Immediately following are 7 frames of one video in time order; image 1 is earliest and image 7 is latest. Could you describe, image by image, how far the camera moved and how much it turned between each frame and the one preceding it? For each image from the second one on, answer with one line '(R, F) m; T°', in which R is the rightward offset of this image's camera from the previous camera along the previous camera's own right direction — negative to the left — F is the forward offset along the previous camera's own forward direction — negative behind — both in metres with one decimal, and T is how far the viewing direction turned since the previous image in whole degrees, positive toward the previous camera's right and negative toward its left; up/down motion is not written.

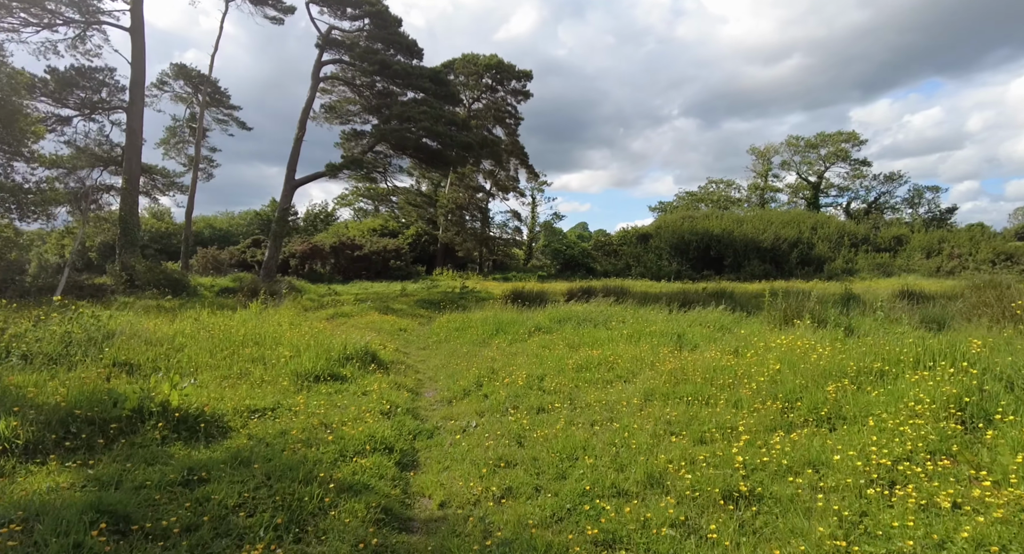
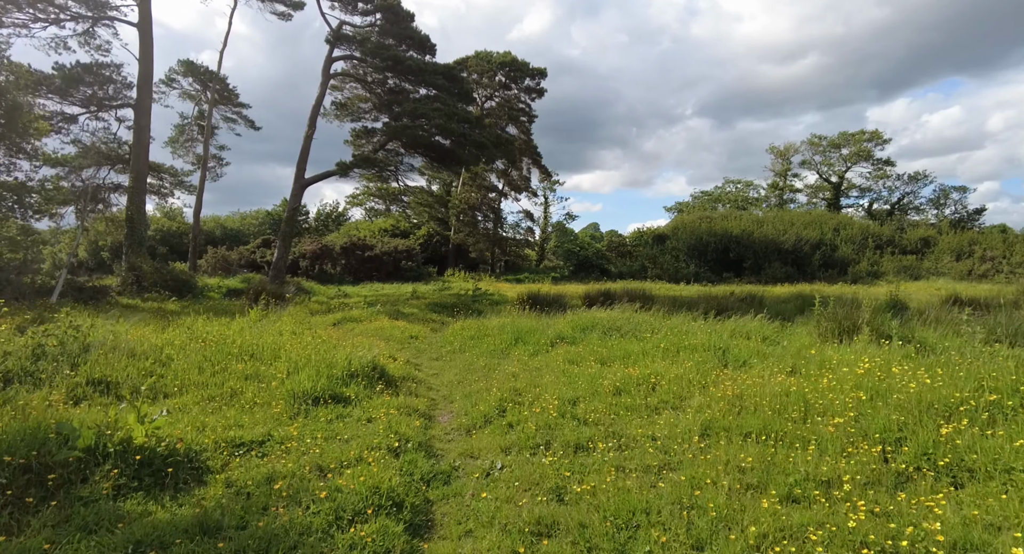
(-0.2, +0.9) m; -1°
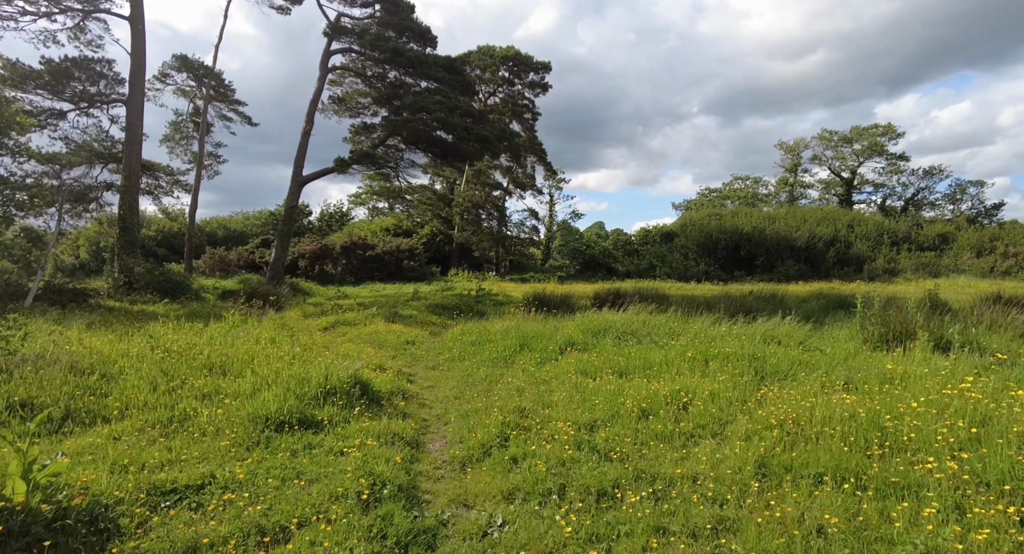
(0.0, +1.0) m; -1°
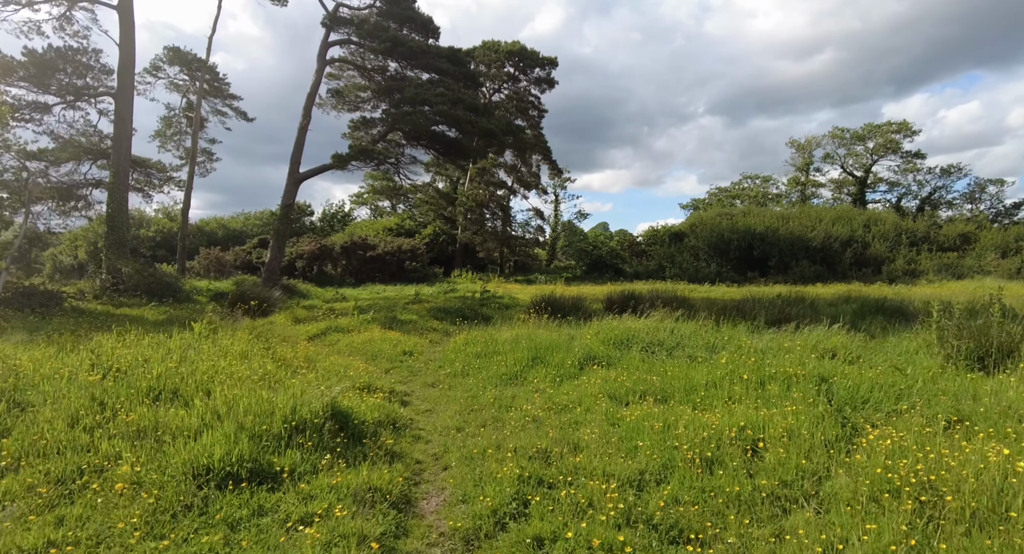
(-0.1, +1.3) m; 0°
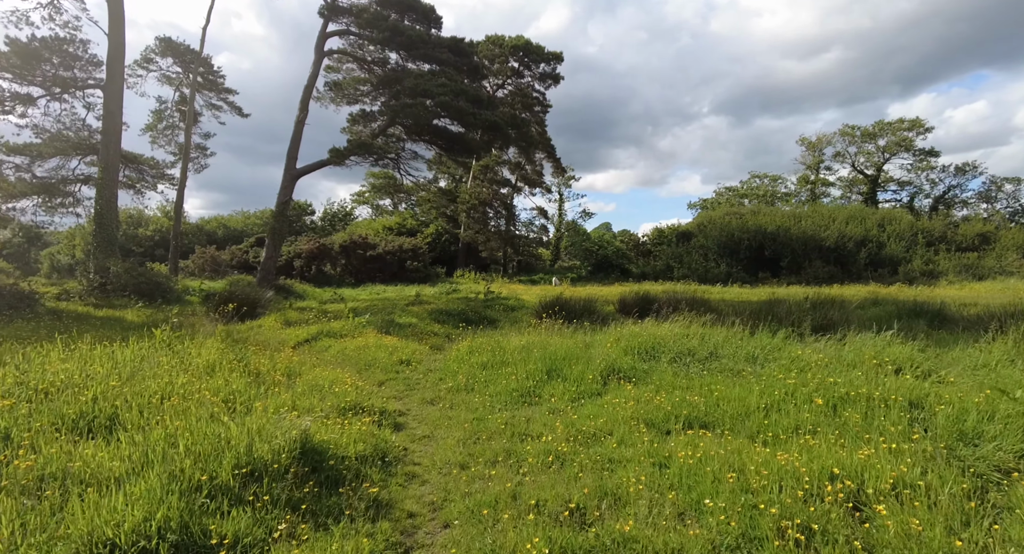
(-0.1, +1.1) m; 0°
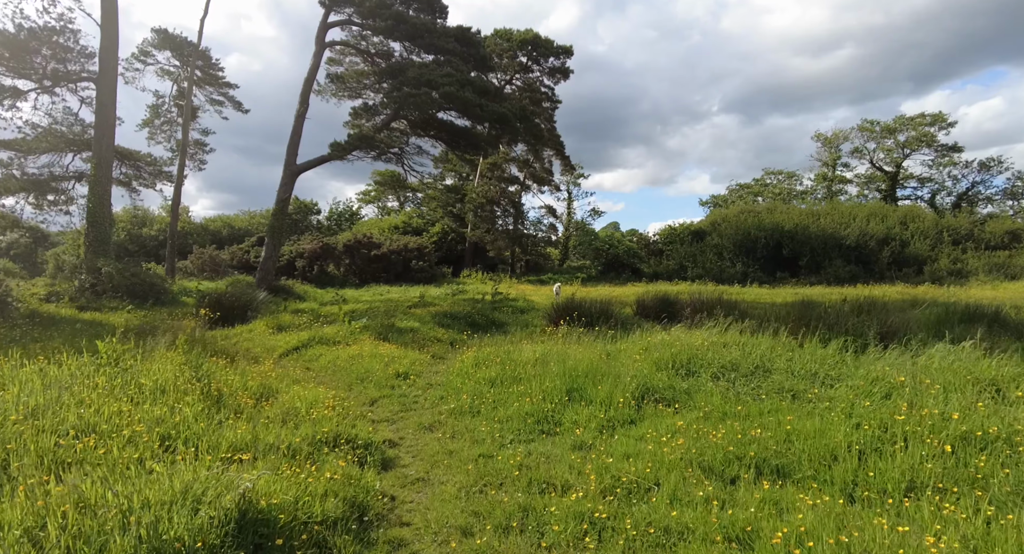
(-0.1, +1.2) m; -1°
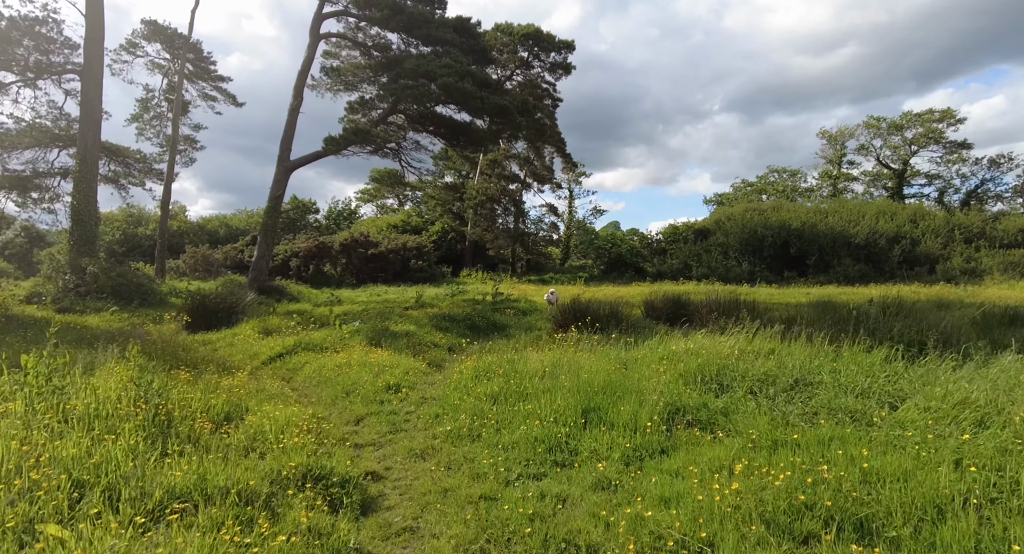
(-0.1, +0.9) m; 0°
